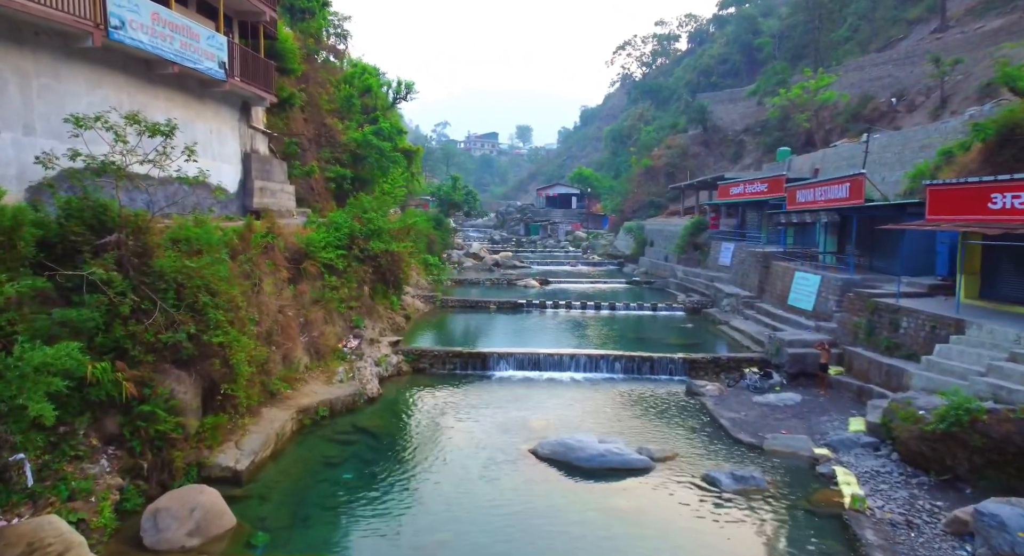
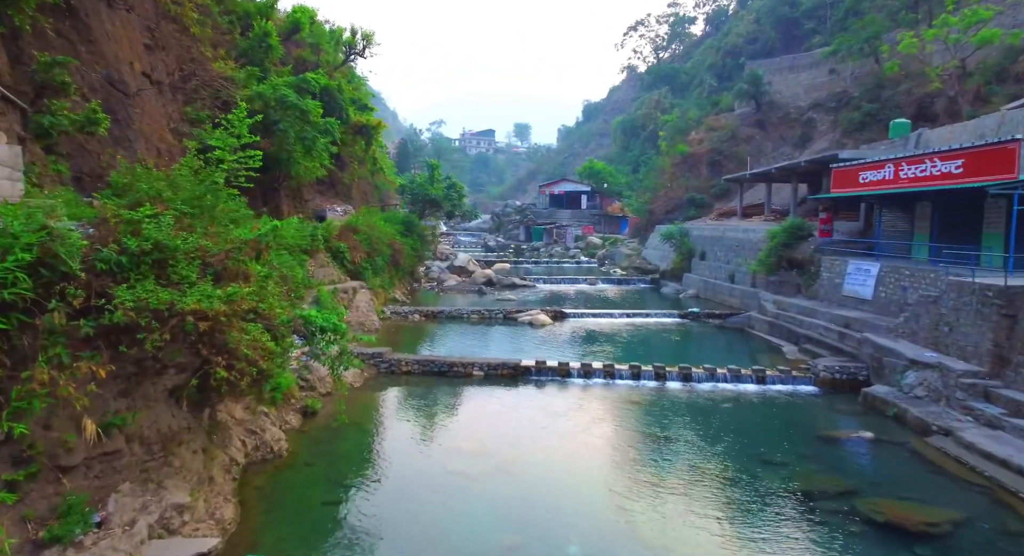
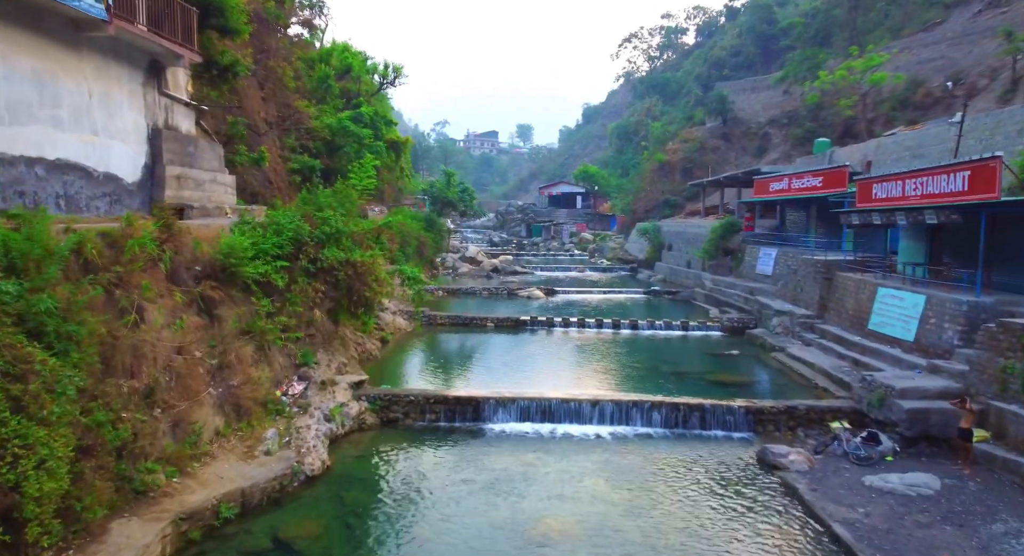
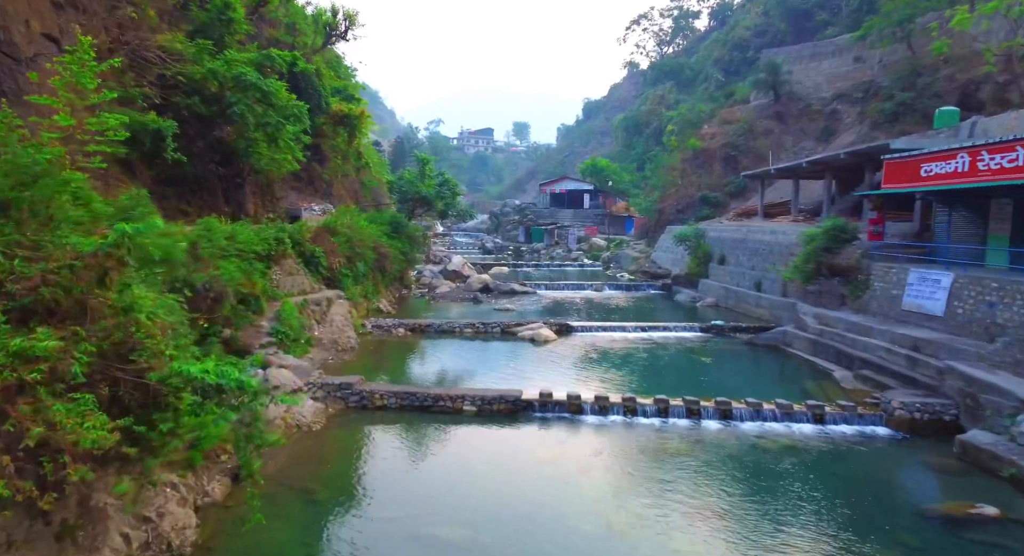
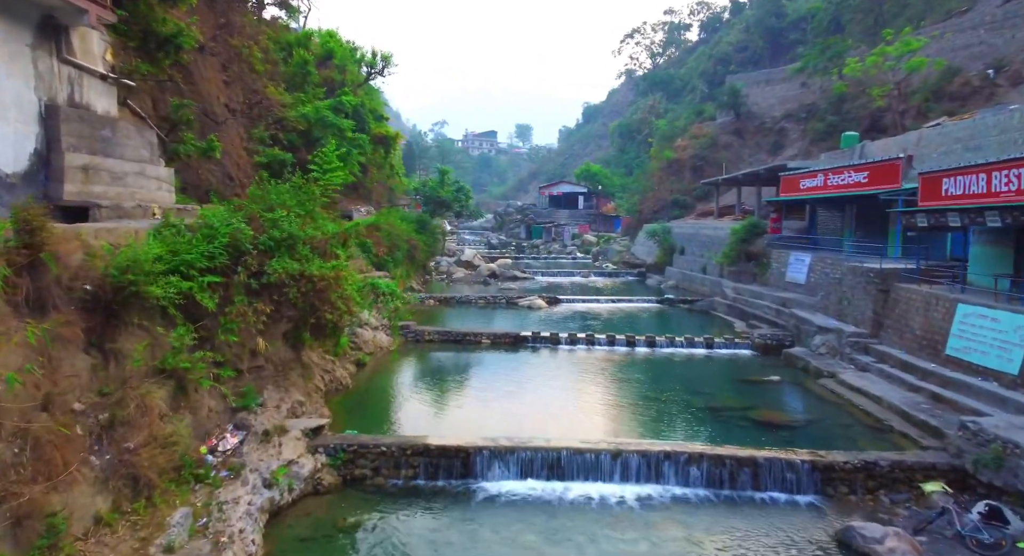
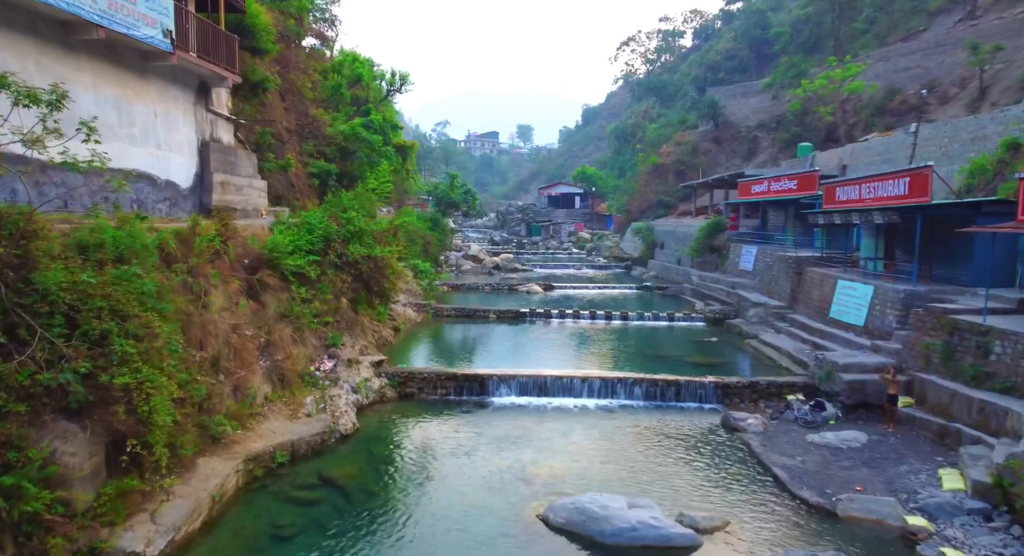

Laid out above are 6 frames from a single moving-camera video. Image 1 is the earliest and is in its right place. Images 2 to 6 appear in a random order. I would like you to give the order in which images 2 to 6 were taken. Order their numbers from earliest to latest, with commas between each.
6, 3, 5, 2, 4
